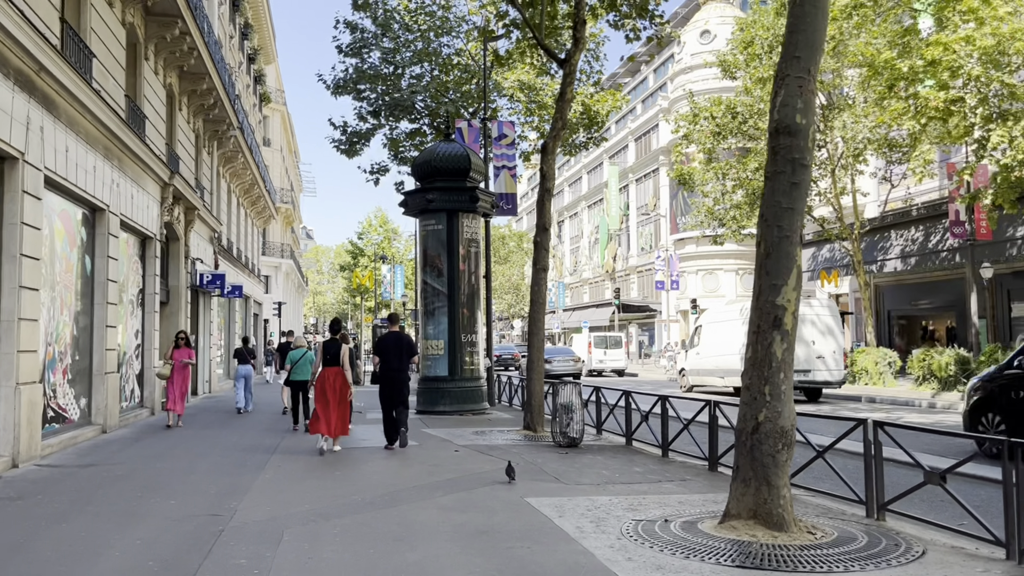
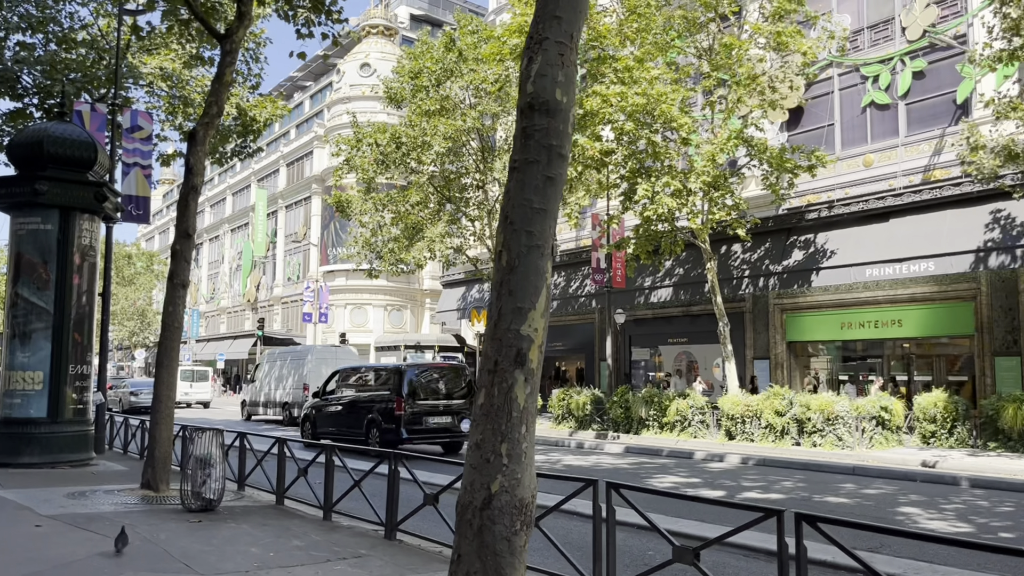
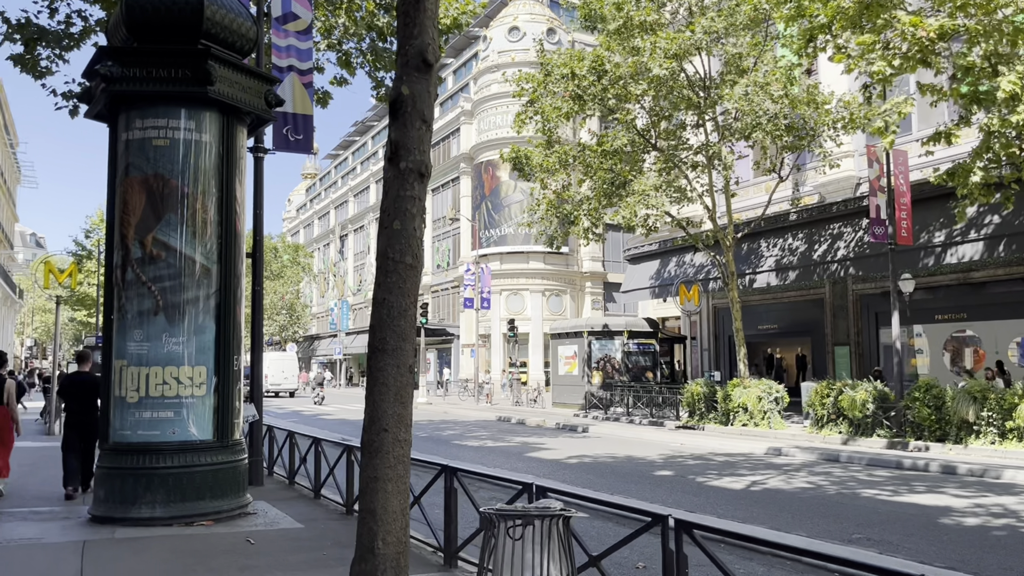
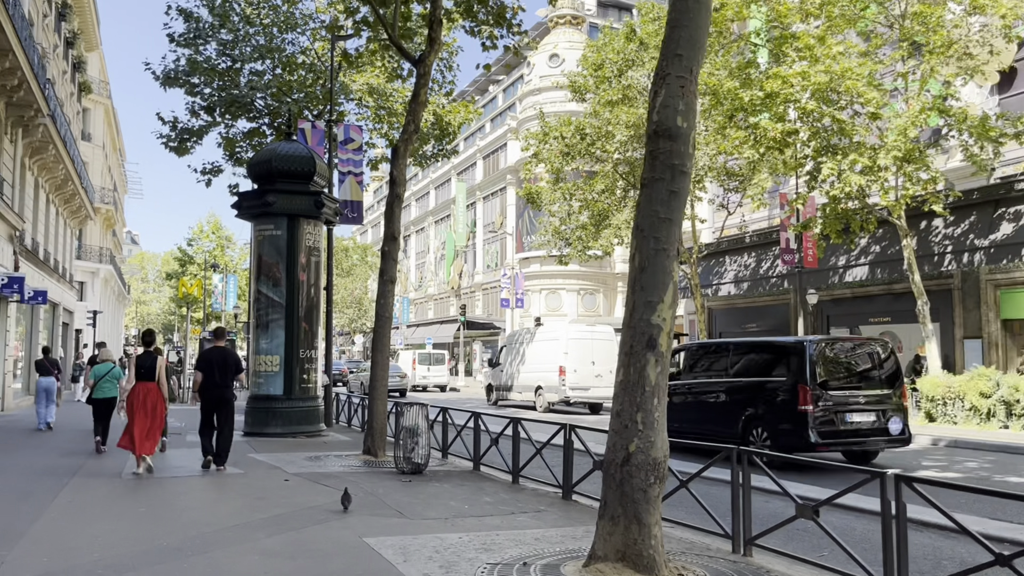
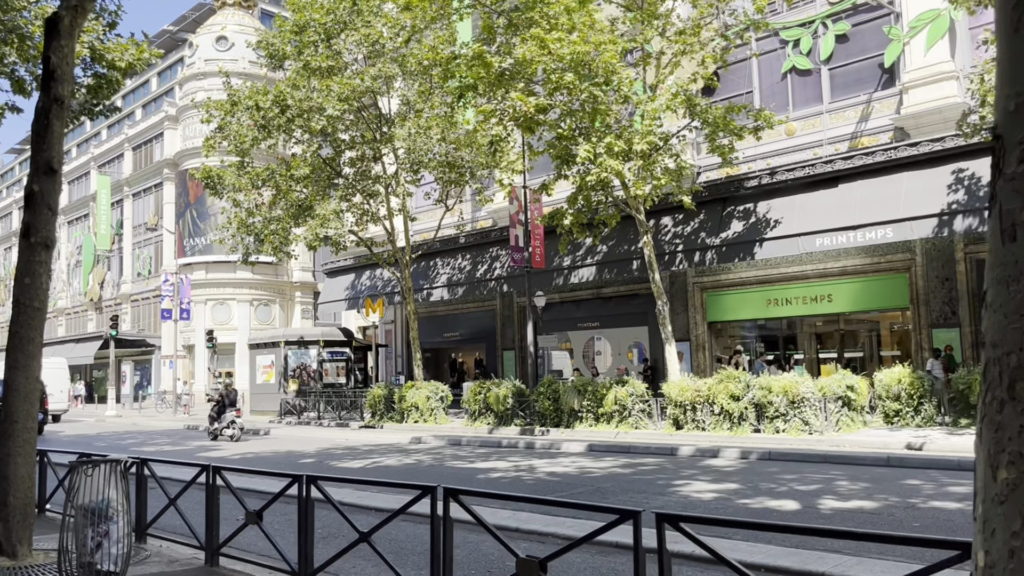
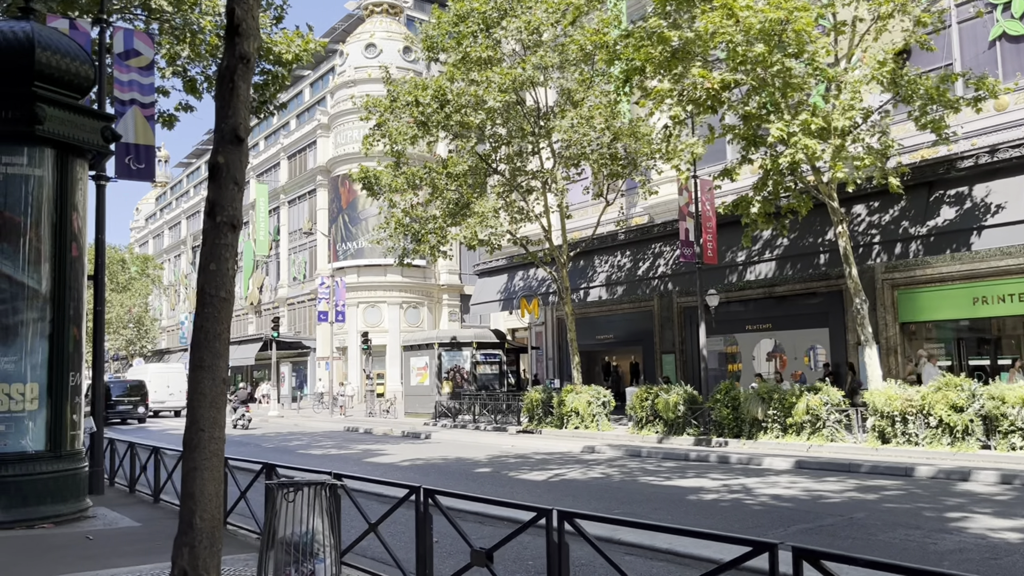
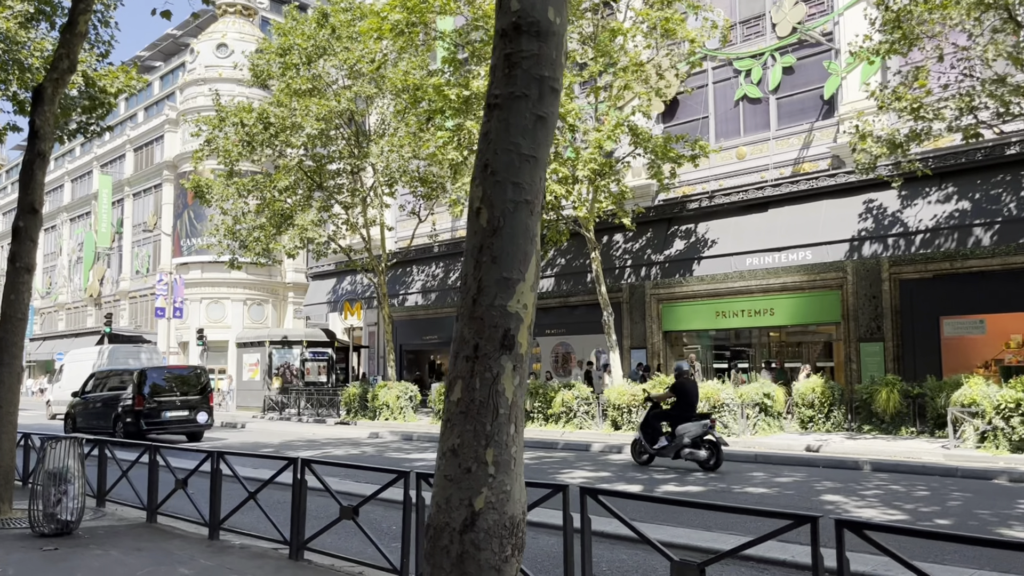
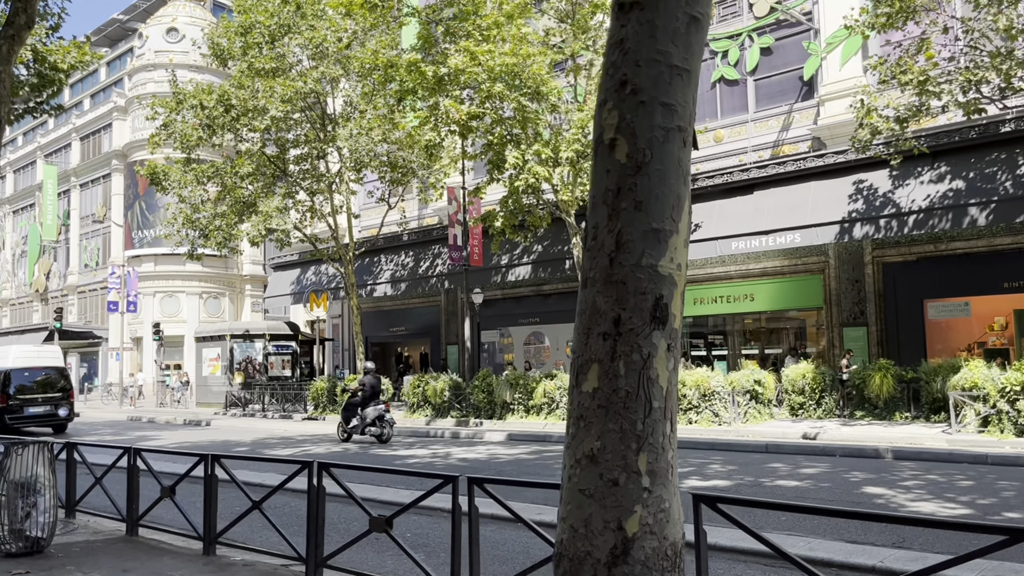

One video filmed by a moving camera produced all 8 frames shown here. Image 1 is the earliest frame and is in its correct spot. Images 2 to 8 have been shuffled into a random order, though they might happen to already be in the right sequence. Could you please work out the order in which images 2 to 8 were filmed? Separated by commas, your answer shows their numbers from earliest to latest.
4, 2, 7, 8, 5, 6, 3
